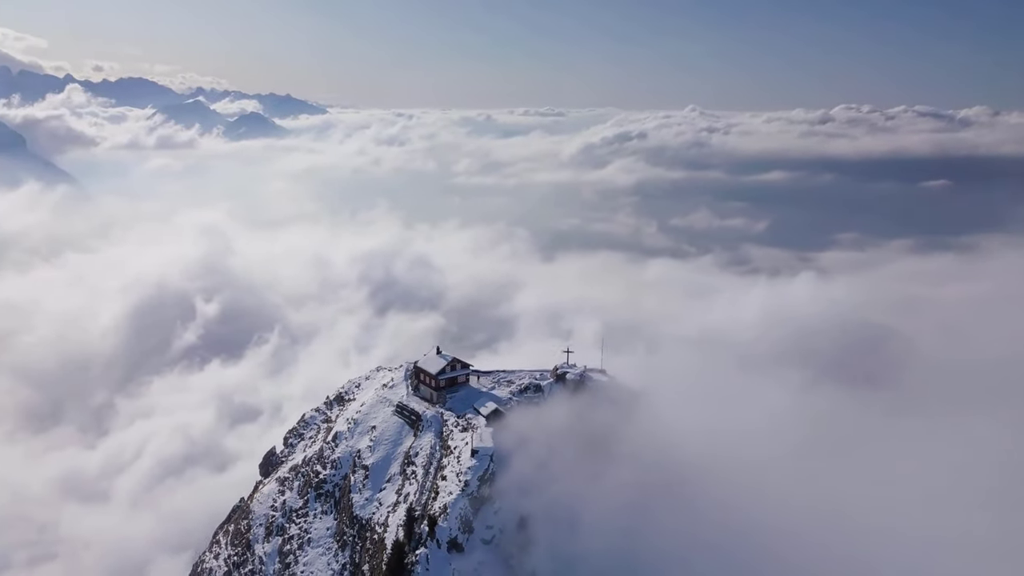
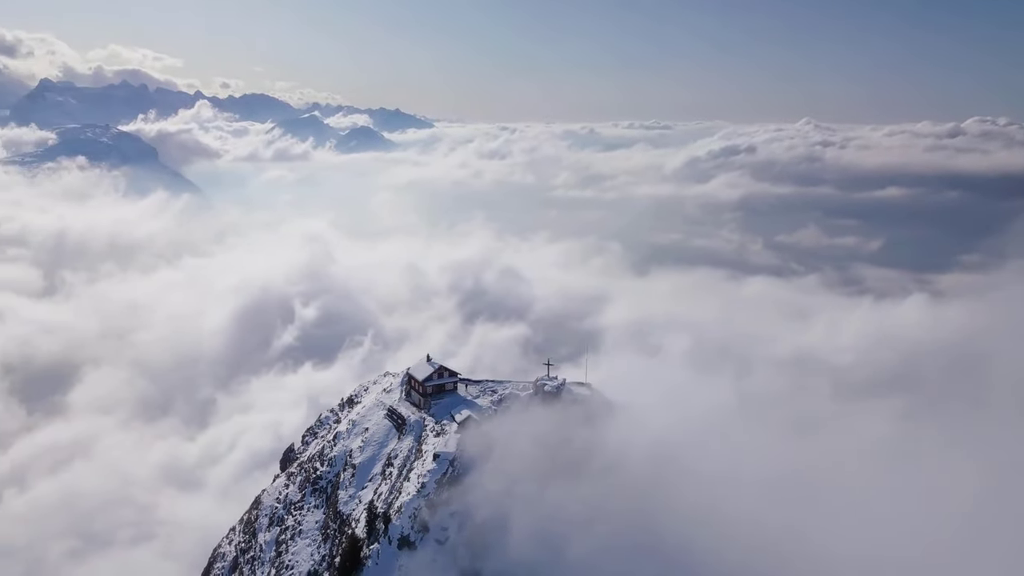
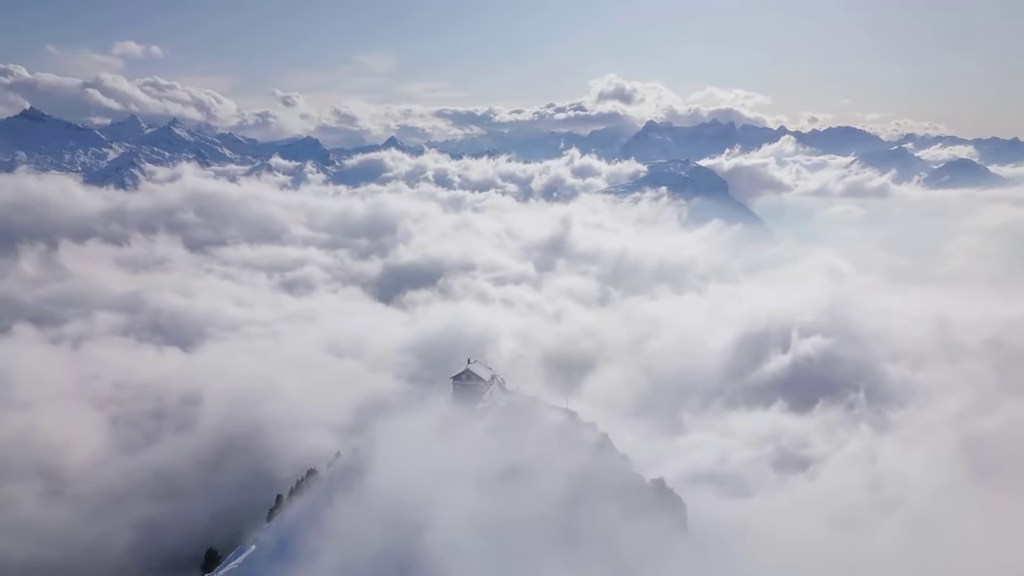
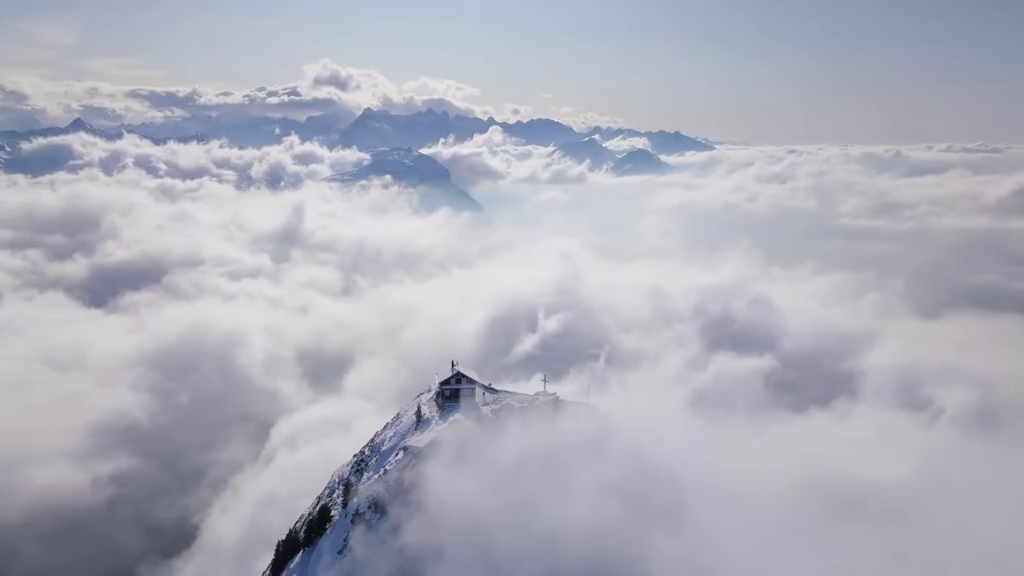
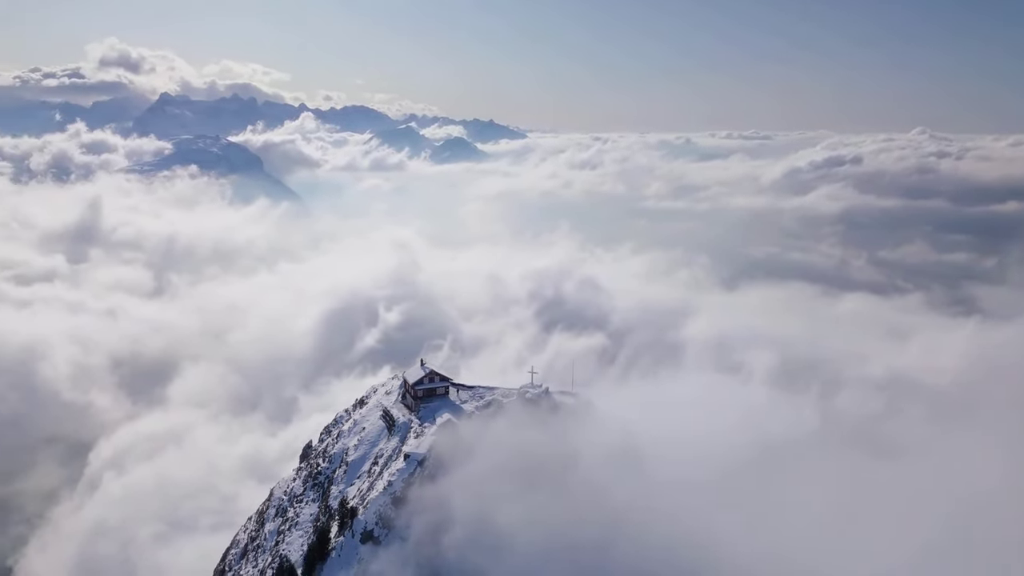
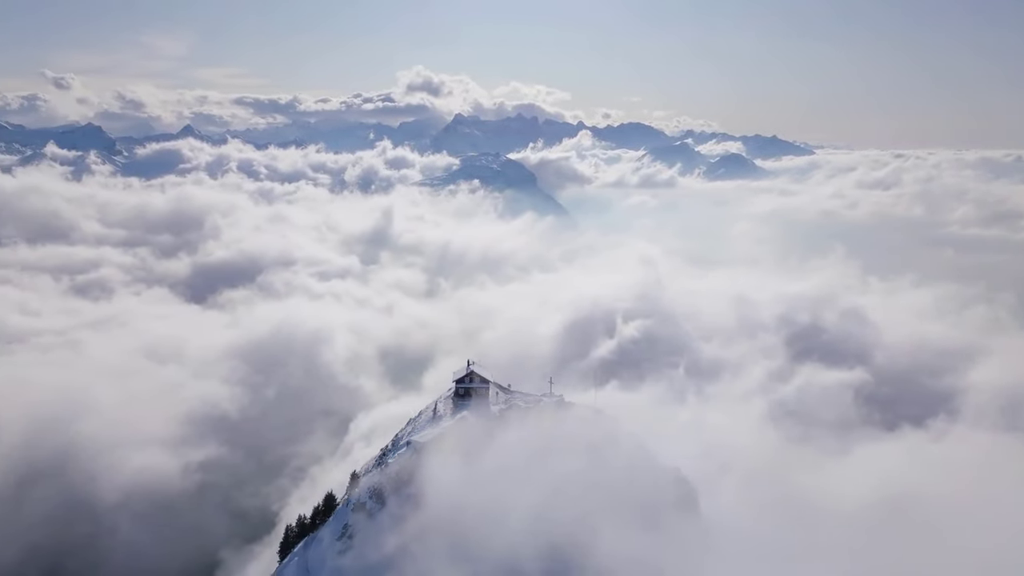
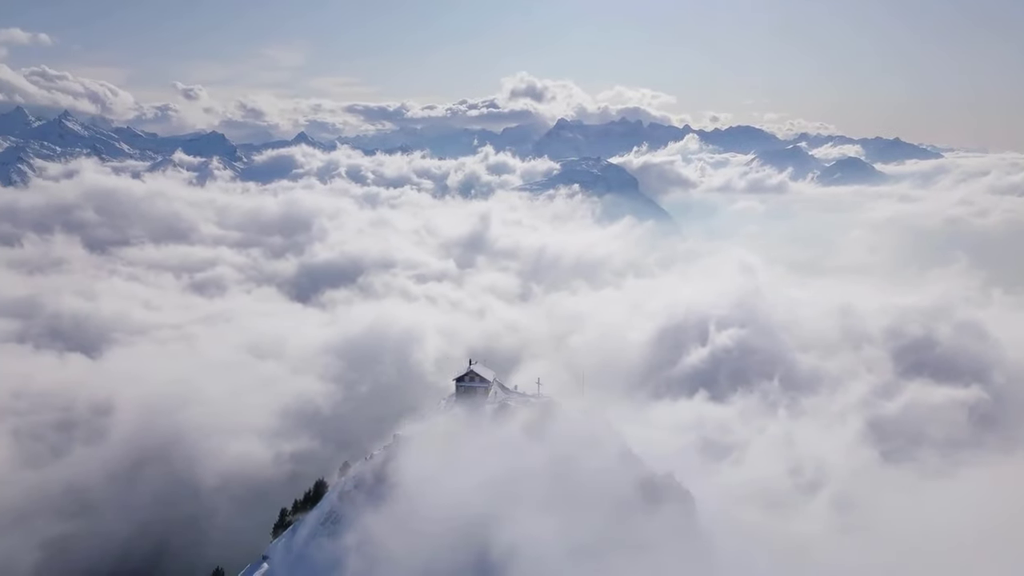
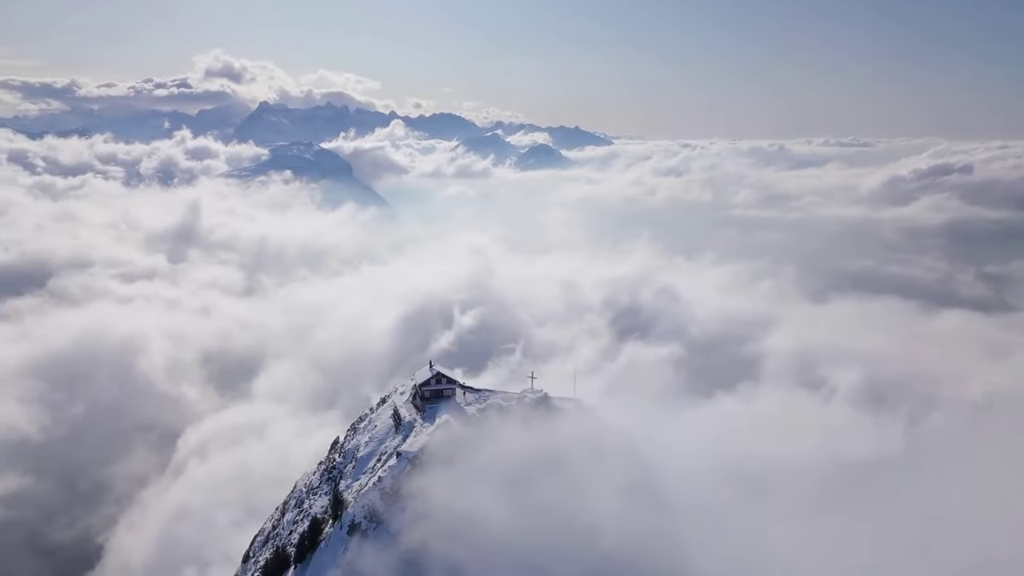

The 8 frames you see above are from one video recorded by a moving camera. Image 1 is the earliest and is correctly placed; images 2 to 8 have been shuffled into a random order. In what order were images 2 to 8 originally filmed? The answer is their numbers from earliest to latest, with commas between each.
2, 5, 8, 4, 6, 7, 3
